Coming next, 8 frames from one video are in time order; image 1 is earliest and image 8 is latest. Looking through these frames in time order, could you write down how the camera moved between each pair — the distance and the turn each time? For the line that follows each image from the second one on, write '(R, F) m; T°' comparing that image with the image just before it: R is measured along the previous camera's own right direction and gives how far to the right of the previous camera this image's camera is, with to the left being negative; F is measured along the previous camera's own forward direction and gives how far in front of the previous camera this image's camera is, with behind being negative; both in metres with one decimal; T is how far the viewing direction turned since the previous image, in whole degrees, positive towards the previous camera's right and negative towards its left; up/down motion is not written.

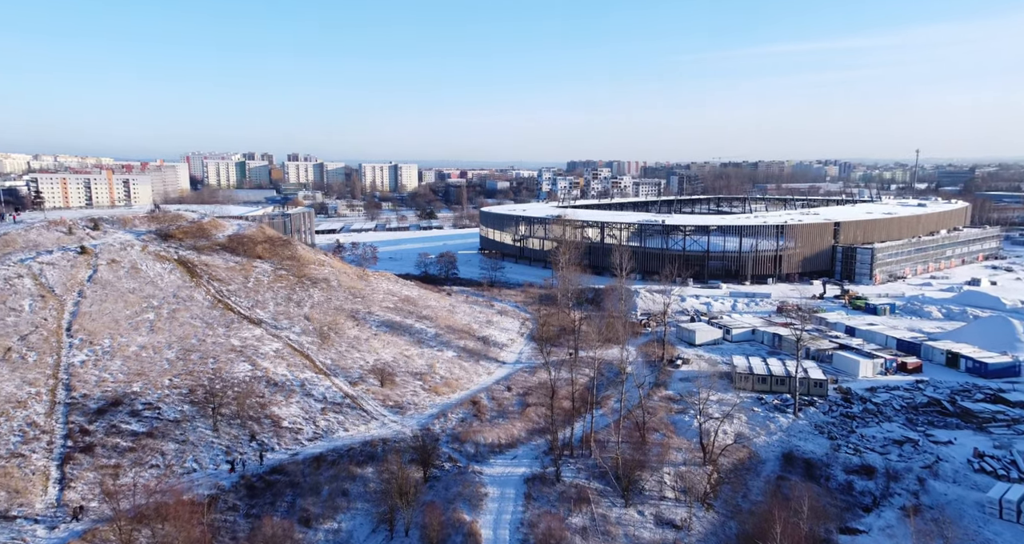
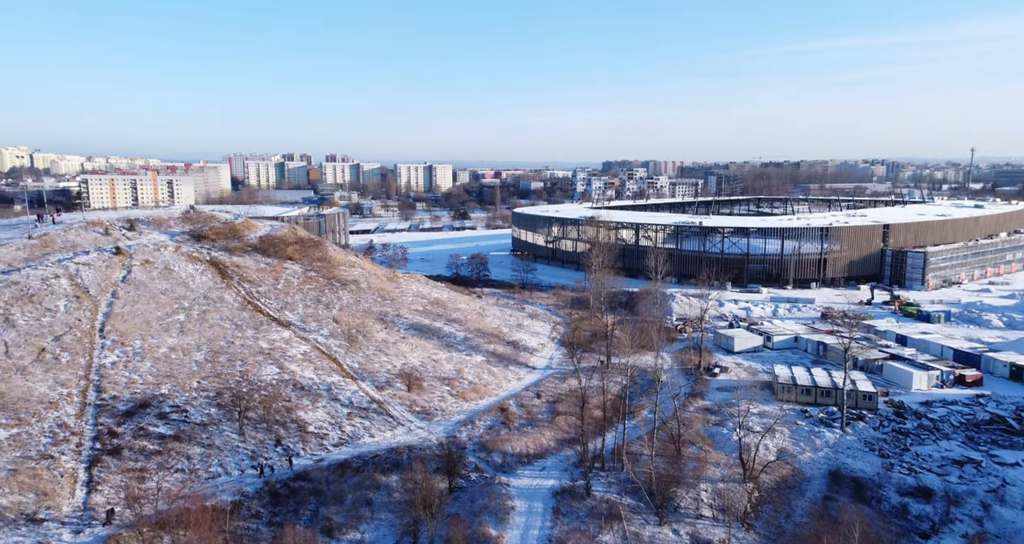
(+0.1, +0.6) m; -3°
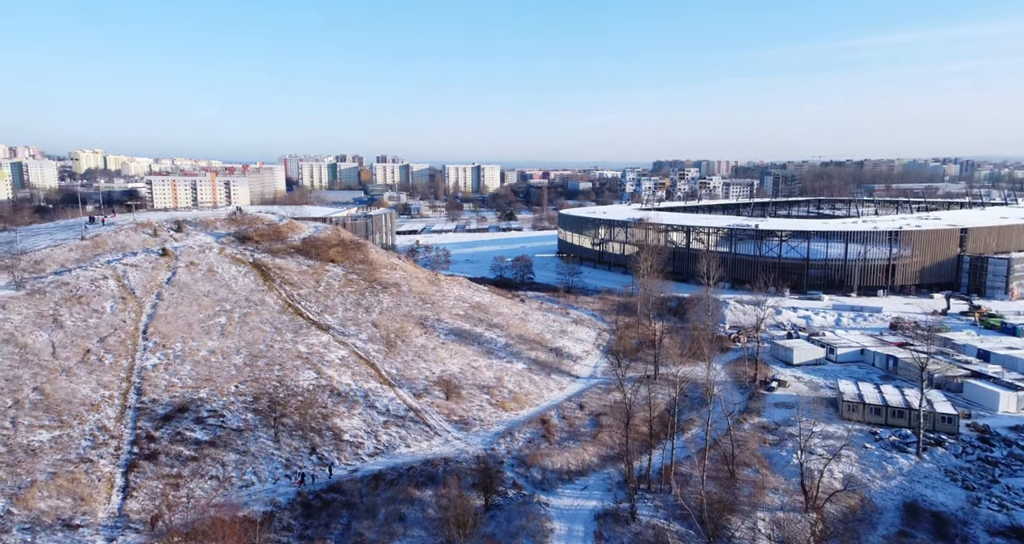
(+0.2, +0.8) m; -4°
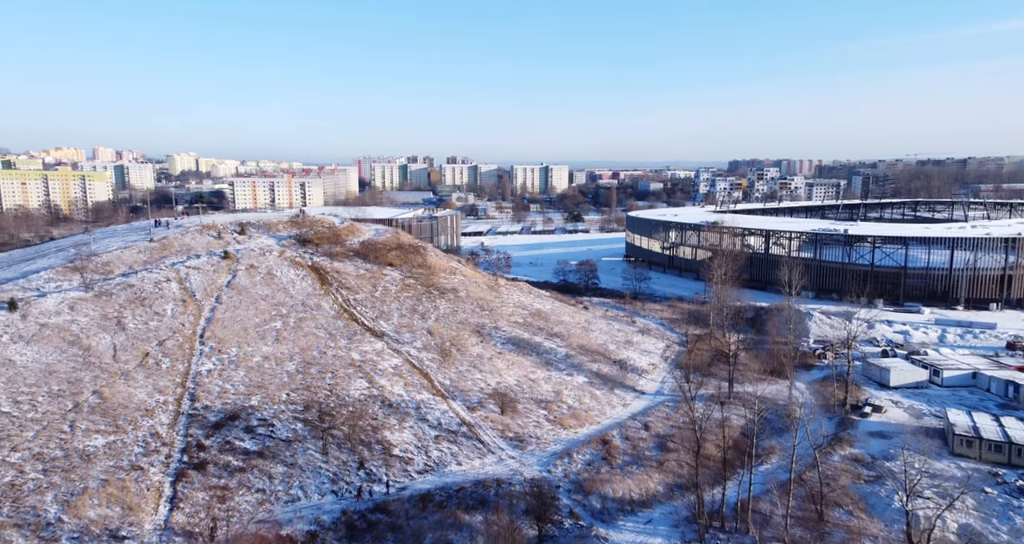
(+0.2, +1.2) m; -6°
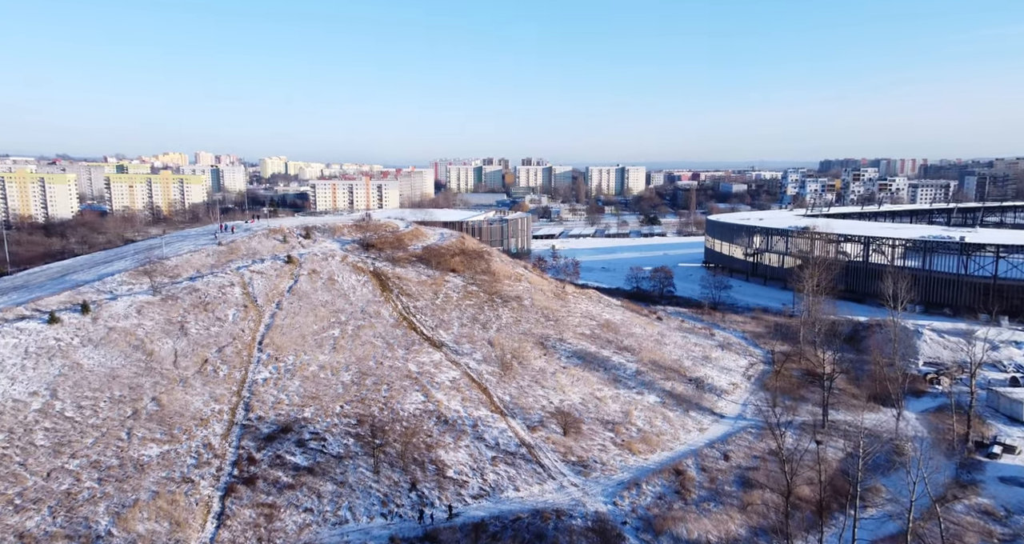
(+0.2, +1.3) m; -6°
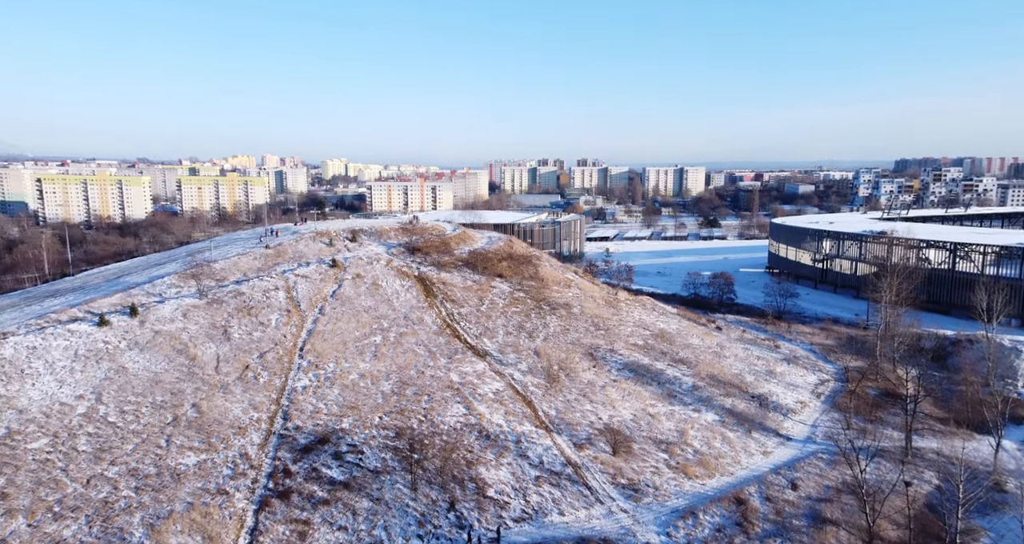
(+0.2, +1.0) m; -5°
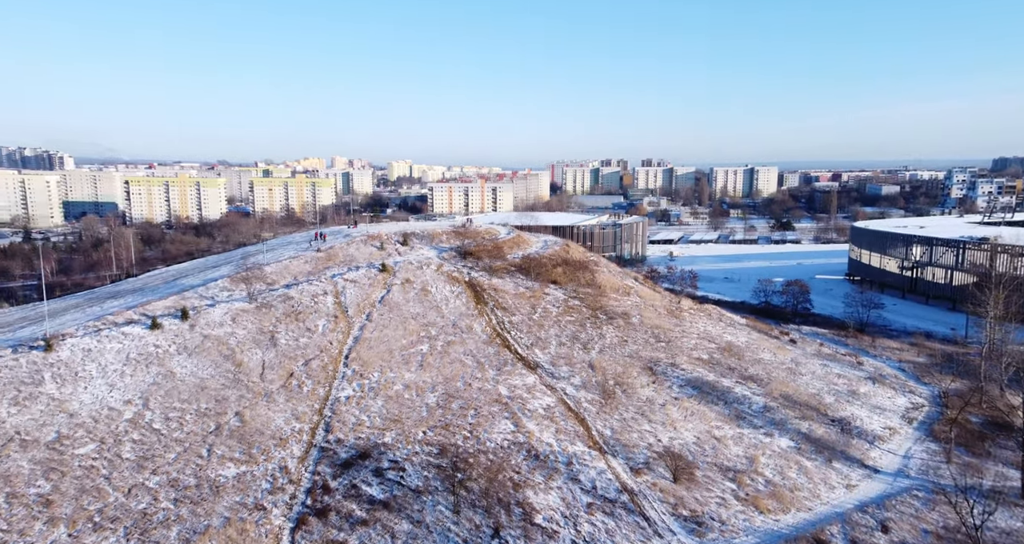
(+0.2, +1.1) m; -5°
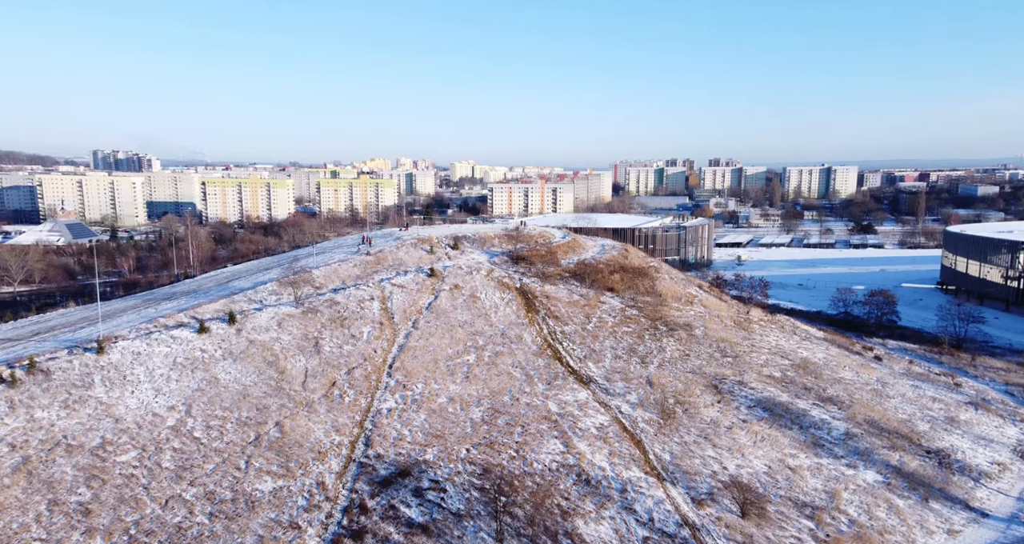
(+0.2, +1.2) m; -5°
